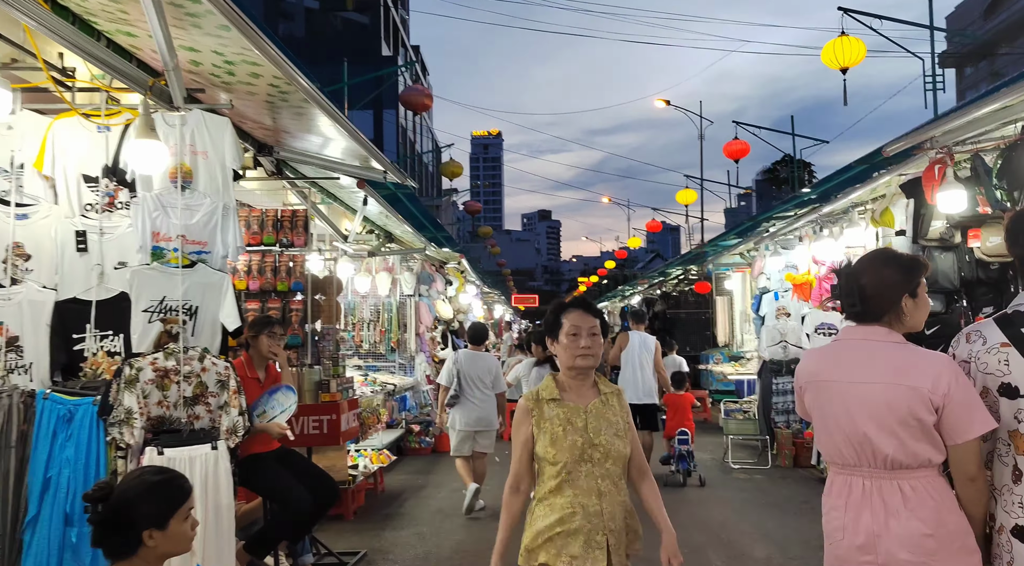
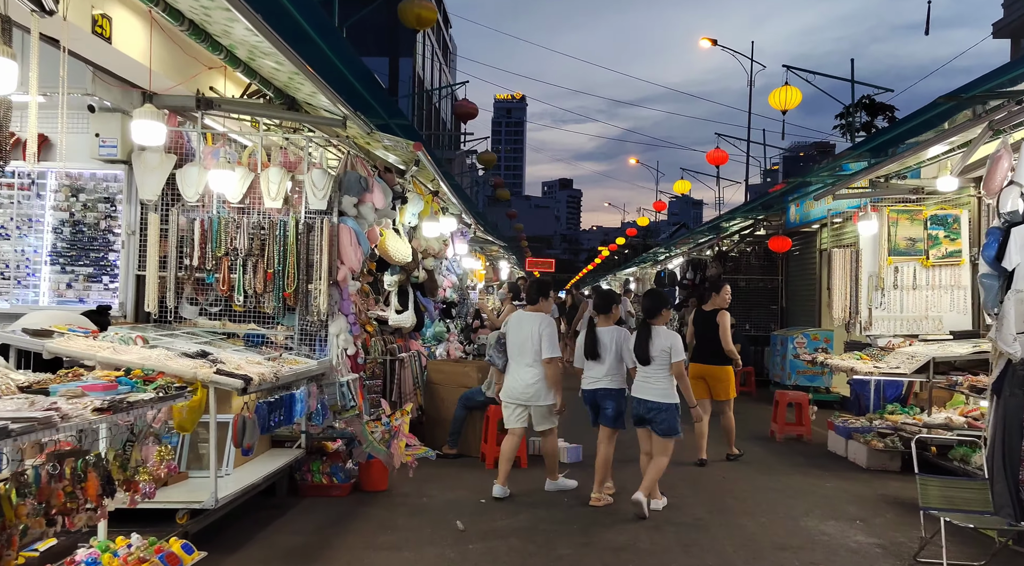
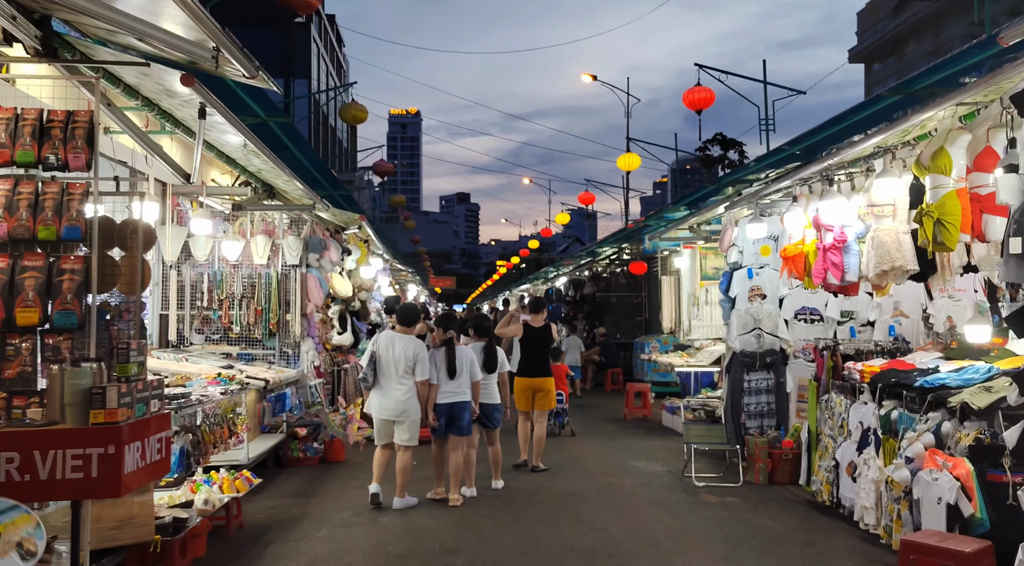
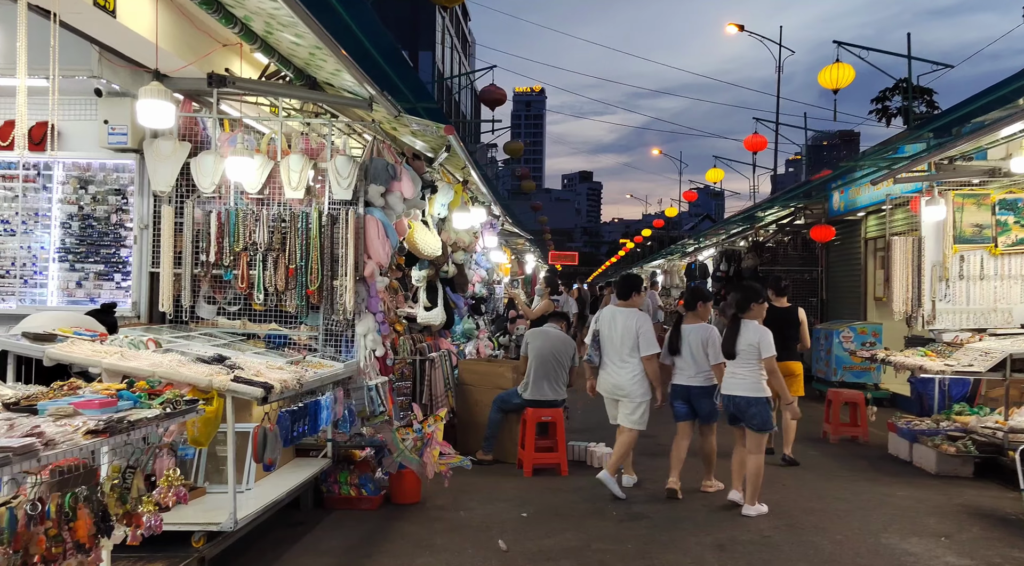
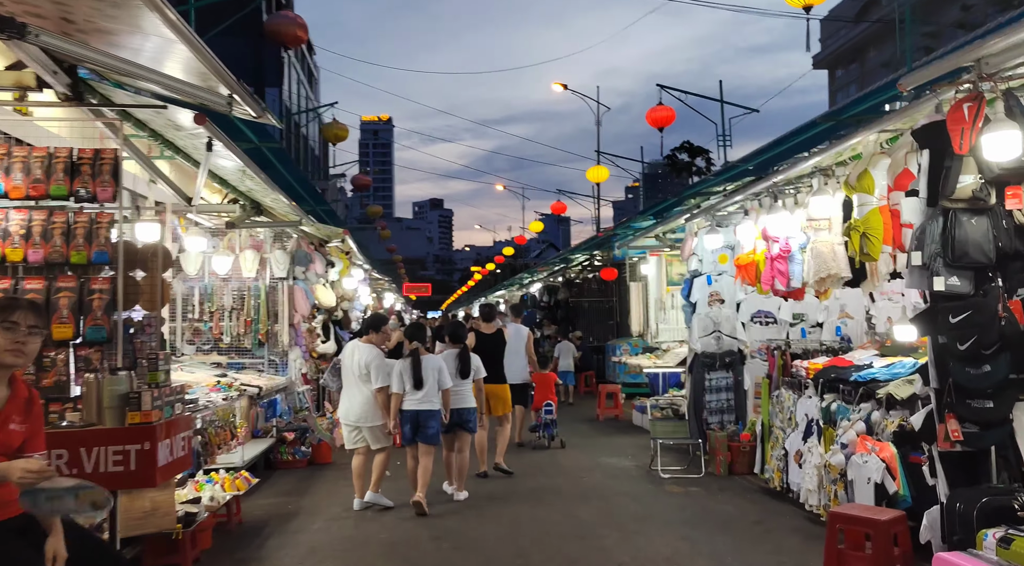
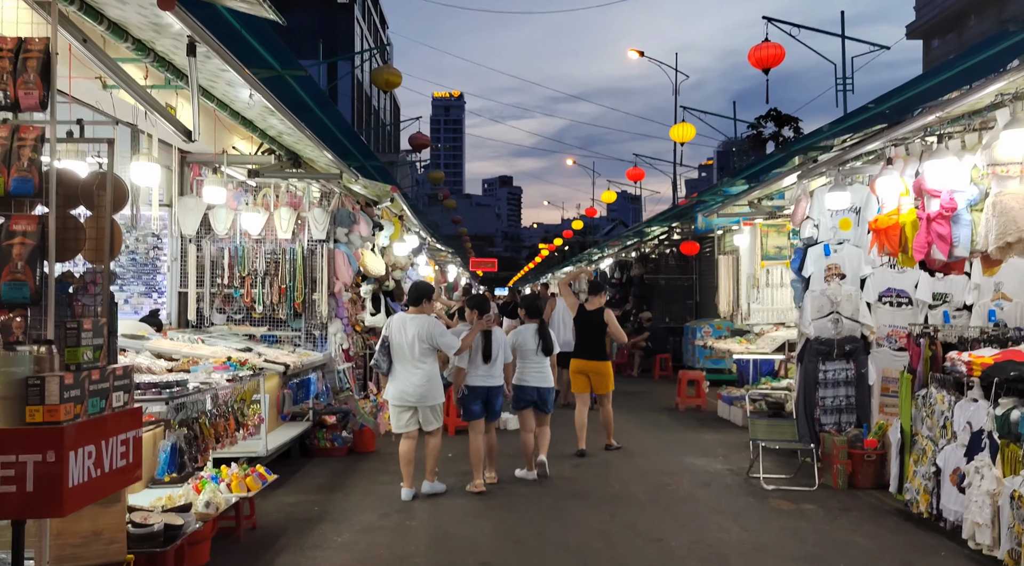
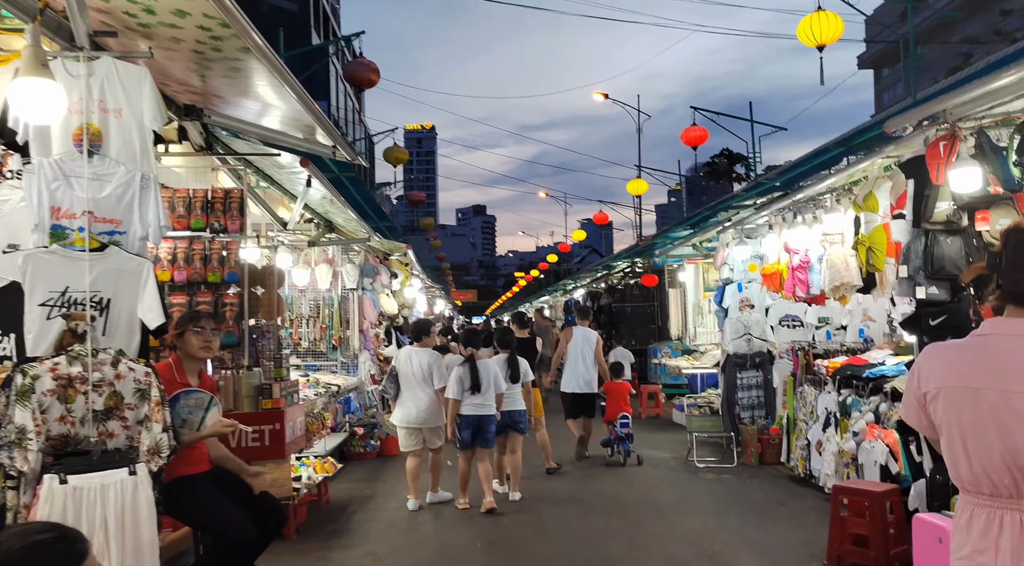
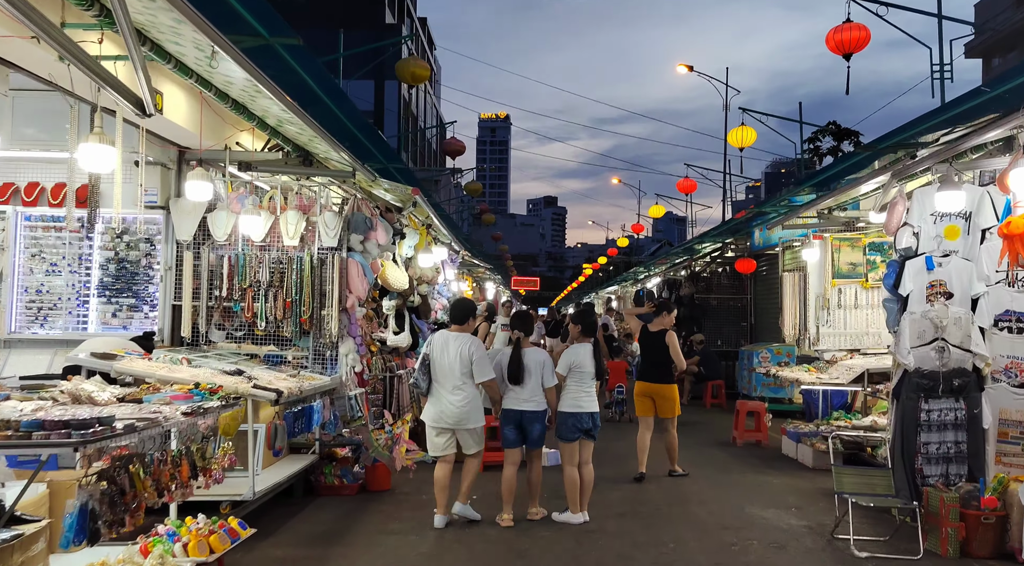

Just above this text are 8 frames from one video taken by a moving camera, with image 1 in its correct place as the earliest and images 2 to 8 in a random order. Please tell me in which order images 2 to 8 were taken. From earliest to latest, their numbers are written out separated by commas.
7, 5, 3, 6, 8, 2, 4
